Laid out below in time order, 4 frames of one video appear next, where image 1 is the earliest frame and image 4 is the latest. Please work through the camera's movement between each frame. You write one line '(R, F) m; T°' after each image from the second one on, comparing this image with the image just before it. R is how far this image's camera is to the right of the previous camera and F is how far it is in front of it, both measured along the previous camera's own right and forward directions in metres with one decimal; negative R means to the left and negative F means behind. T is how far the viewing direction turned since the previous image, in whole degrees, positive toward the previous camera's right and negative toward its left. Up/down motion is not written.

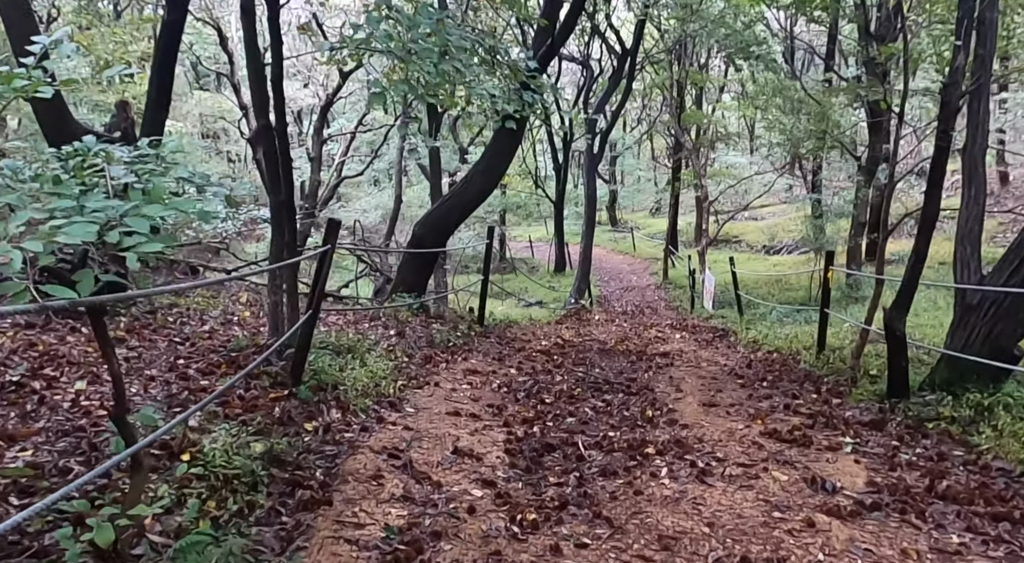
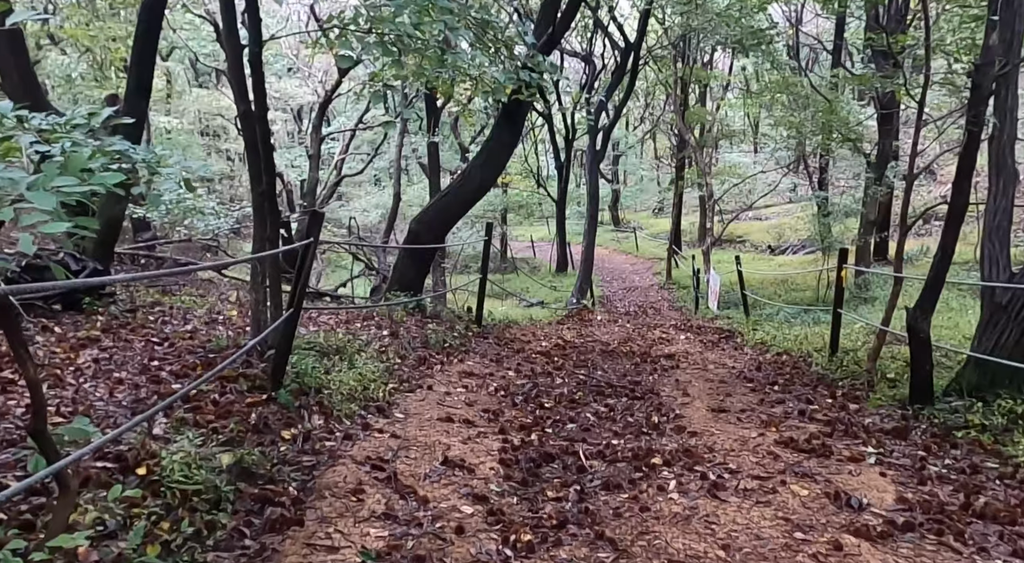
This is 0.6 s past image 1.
(0.0, +0.3) m; 0°
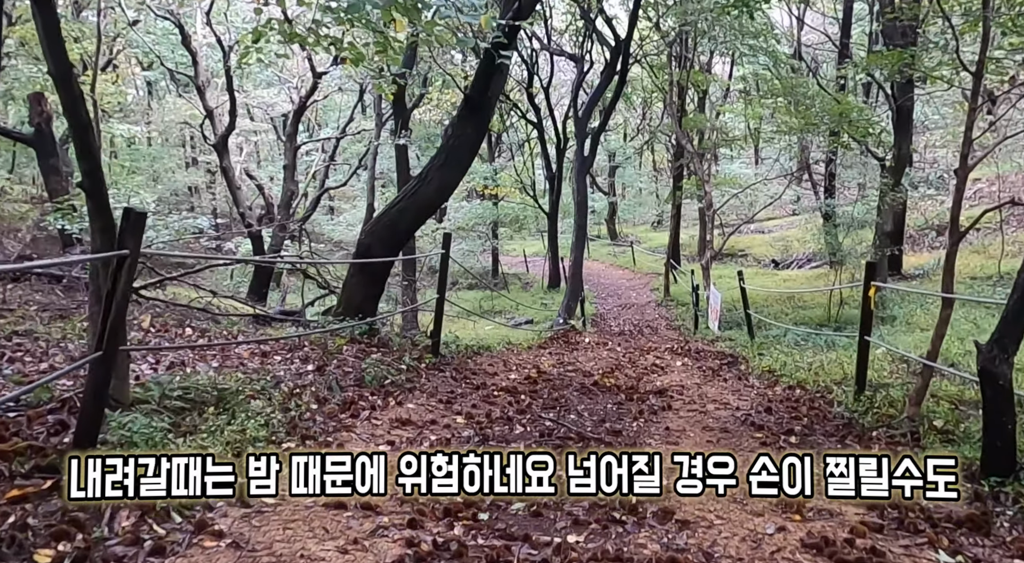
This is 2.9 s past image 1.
(+0.4, +1.2) m; 0°
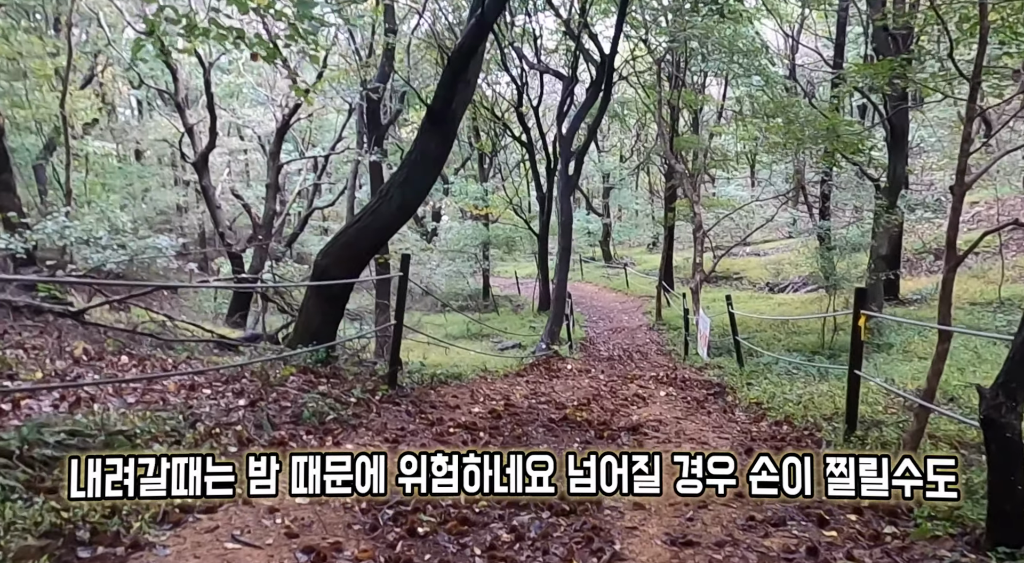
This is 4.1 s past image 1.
(+0.3, +0.5) m; 0°
